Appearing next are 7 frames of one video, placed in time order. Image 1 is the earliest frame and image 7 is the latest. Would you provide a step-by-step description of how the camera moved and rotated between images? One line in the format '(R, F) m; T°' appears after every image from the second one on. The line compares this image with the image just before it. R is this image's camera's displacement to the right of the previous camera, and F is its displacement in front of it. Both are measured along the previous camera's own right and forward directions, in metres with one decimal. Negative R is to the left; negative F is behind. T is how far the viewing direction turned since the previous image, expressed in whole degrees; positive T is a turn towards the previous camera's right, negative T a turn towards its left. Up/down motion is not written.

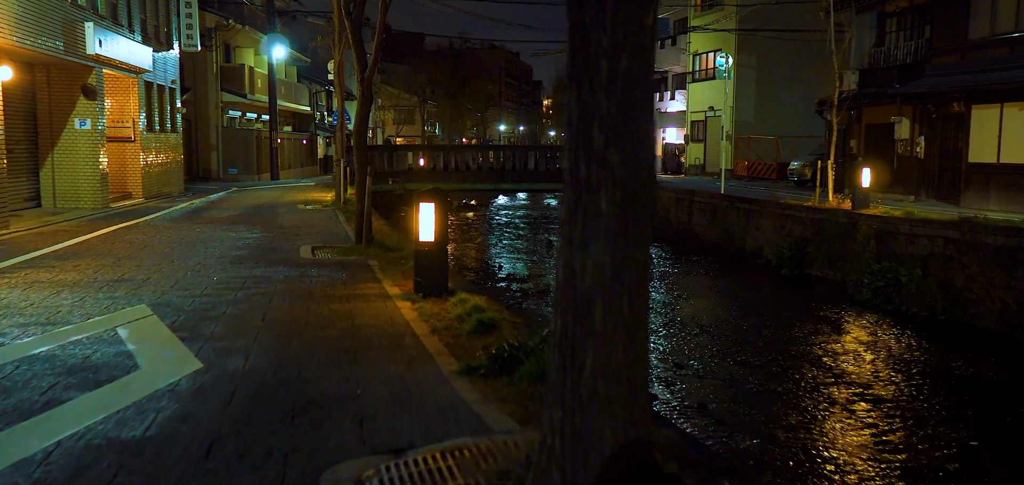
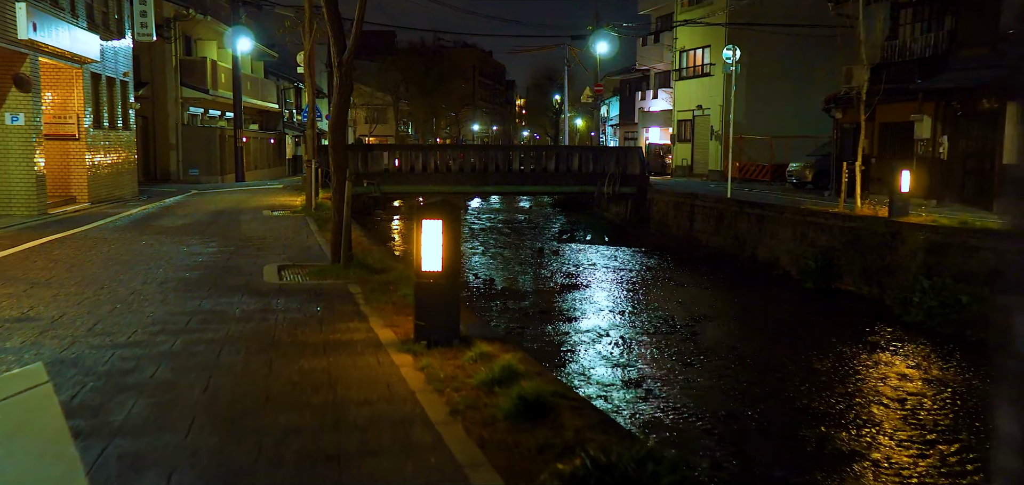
(-0.4, +2.0) m; +2°
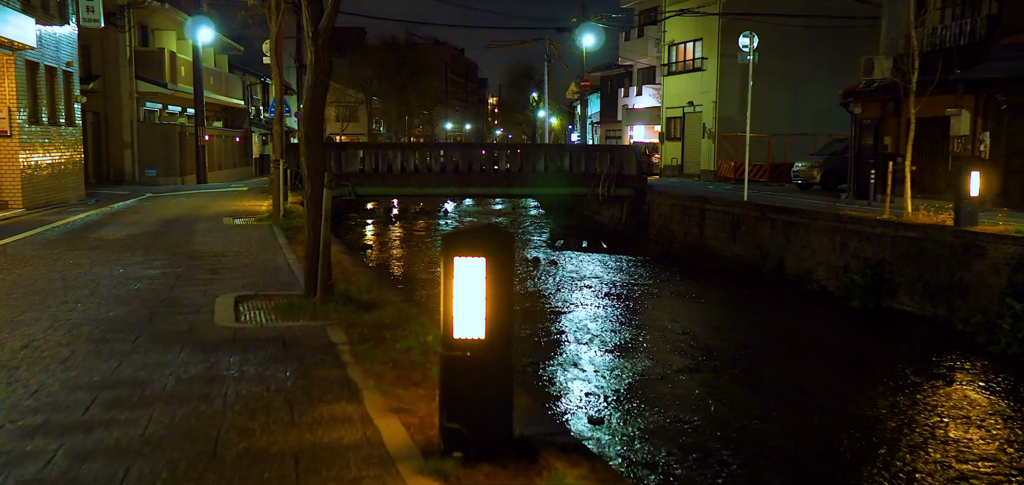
(-0.5, +2.2) m; +2°
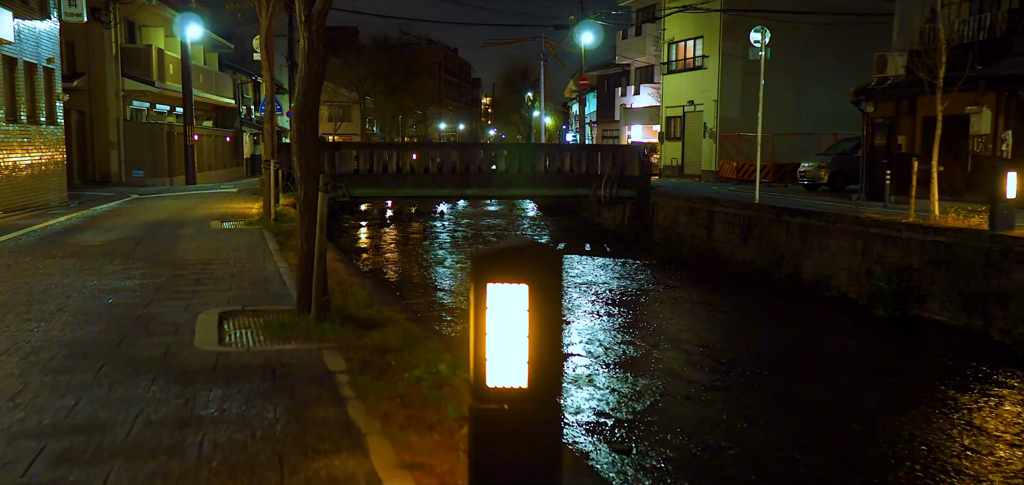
(-0.2, +0.8) m; 0°
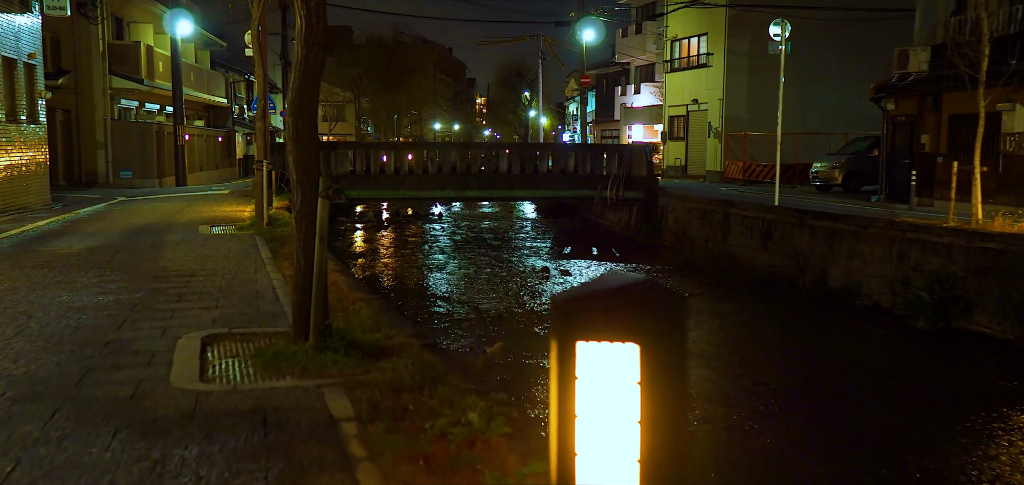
(-0.3, +1.0) m; 0°
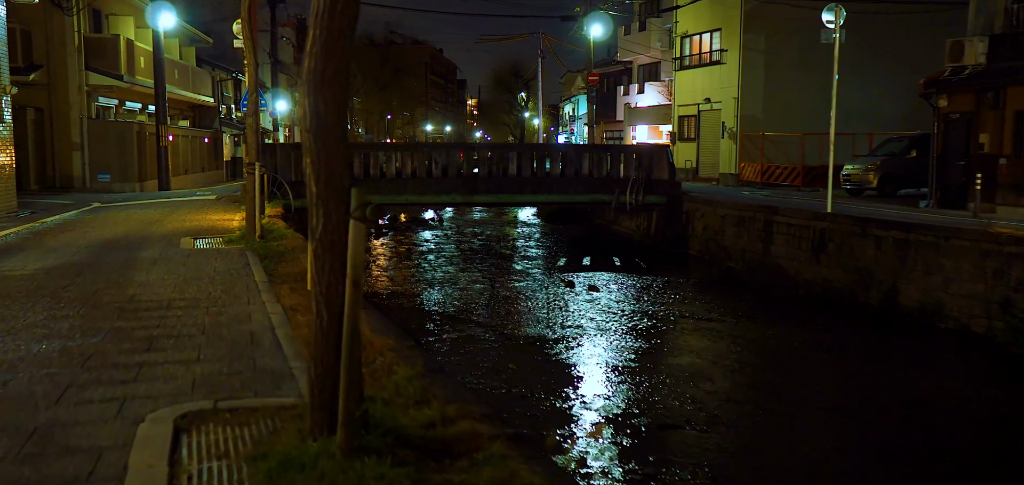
(-0.6, +1.9) m; +1°
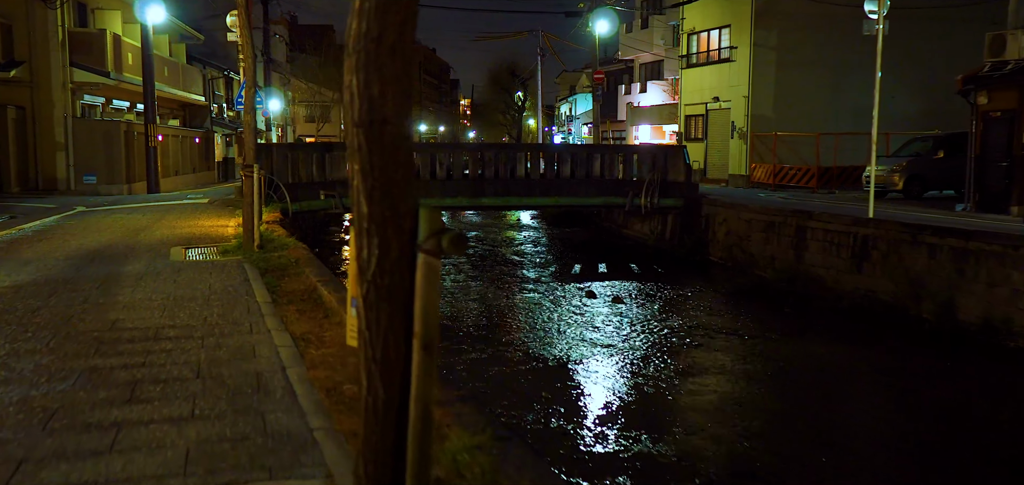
(-0.4, +1.2) m; +1°
